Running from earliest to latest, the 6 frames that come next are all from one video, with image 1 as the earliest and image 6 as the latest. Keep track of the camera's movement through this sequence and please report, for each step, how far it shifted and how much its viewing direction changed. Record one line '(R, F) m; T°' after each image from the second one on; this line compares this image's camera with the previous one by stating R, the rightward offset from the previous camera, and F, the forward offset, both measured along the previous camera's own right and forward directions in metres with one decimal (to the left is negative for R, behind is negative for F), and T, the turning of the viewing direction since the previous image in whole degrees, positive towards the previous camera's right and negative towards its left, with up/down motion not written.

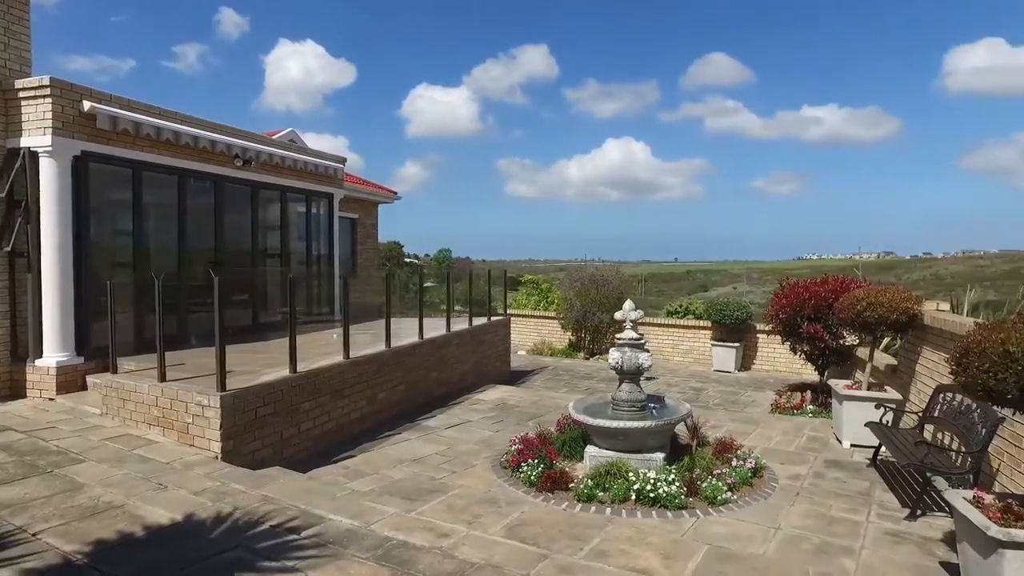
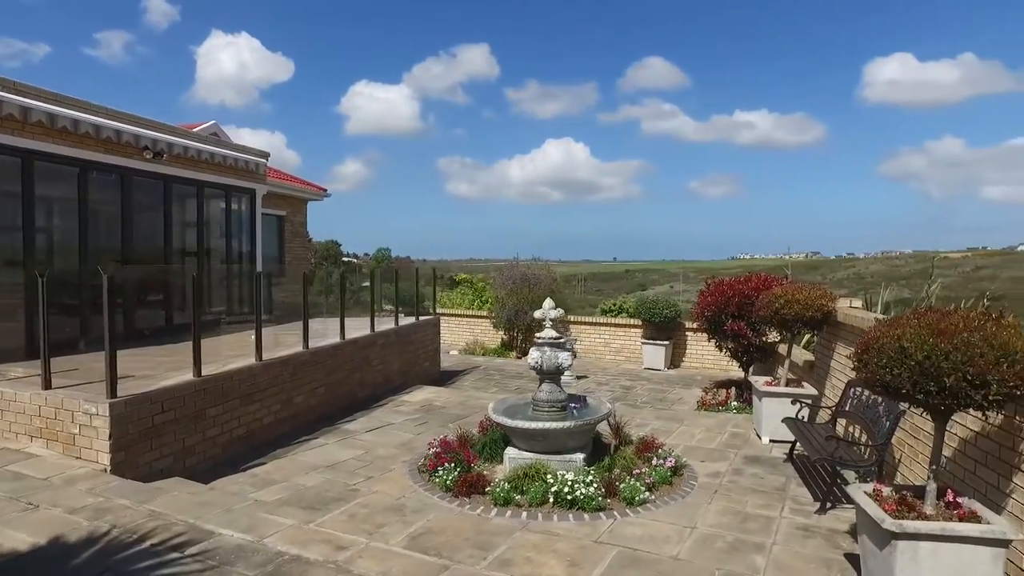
(+0.2, +0.2) m; +5°
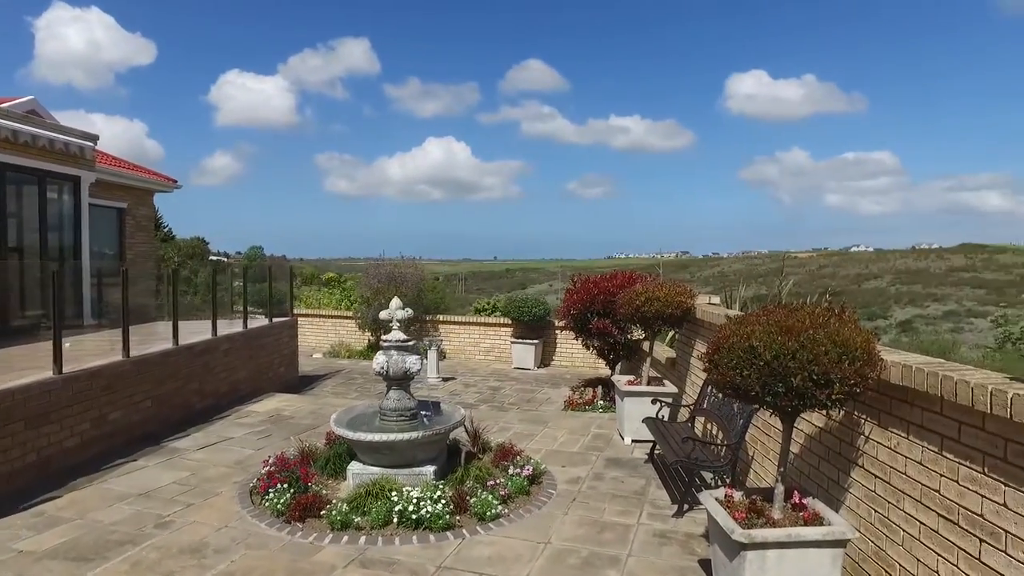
(+0.3, +0.5) m; +10°
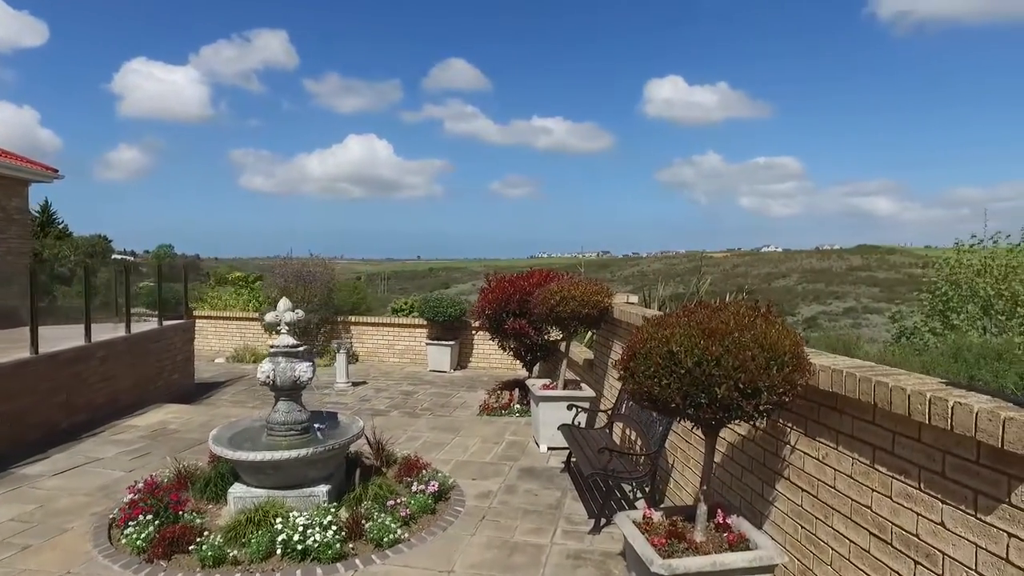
(+0.2, +0.5) m; +6°
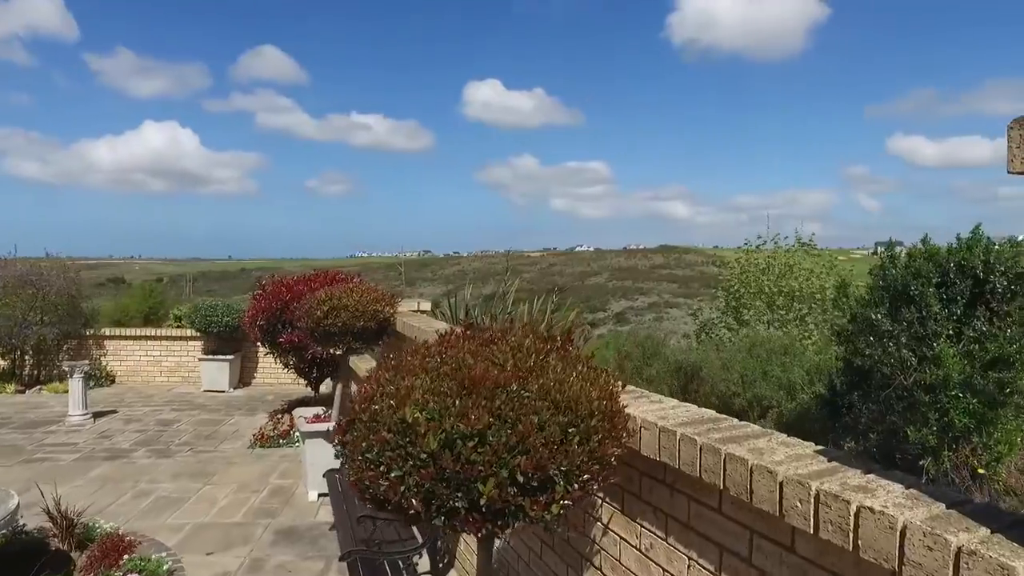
(+0.5, +1.2) m; +14°
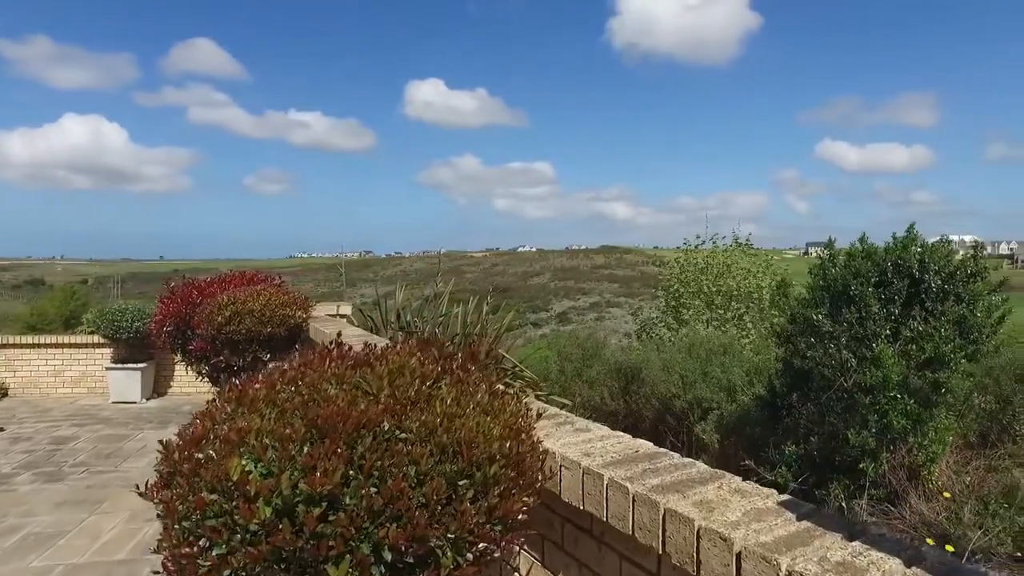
(+0.1, +0.4) m; +5°
